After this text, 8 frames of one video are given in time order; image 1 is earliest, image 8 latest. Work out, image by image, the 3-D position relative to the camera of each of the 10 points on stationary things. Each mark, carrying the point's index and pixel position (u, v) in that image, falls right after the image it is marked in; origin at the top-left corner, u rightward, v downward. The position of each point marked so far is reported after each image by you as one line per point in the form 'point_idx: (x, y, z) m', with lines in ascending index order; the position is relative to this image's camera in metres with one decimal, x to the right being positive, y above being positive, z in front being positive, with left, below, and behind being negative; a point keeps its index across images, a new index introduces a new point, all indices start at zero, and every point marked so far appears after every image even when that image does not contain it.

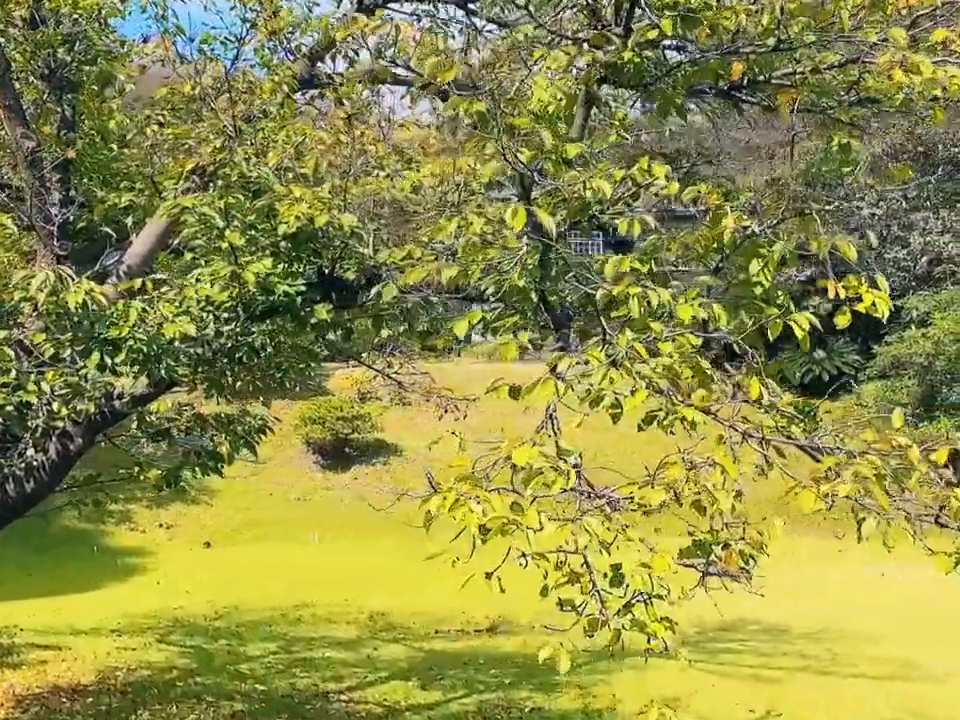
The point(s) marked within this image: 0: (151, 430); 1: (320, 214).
0: (-2.0, -0.4, +6.2) m
1: (-0.7, +0.7, +4.9) m
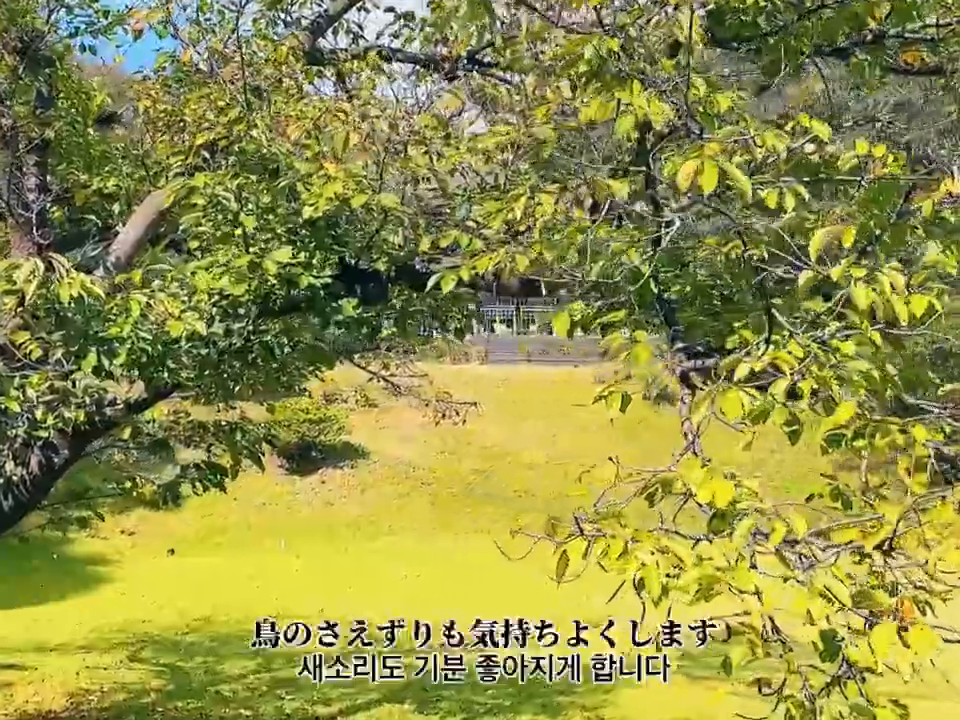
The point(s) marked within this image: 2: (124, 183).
0: (-1.8, -0.4, +5.5) m
1: (-0.5, +0.7, +4.3) m
2: (-2.1, +1.1, +6.1) m
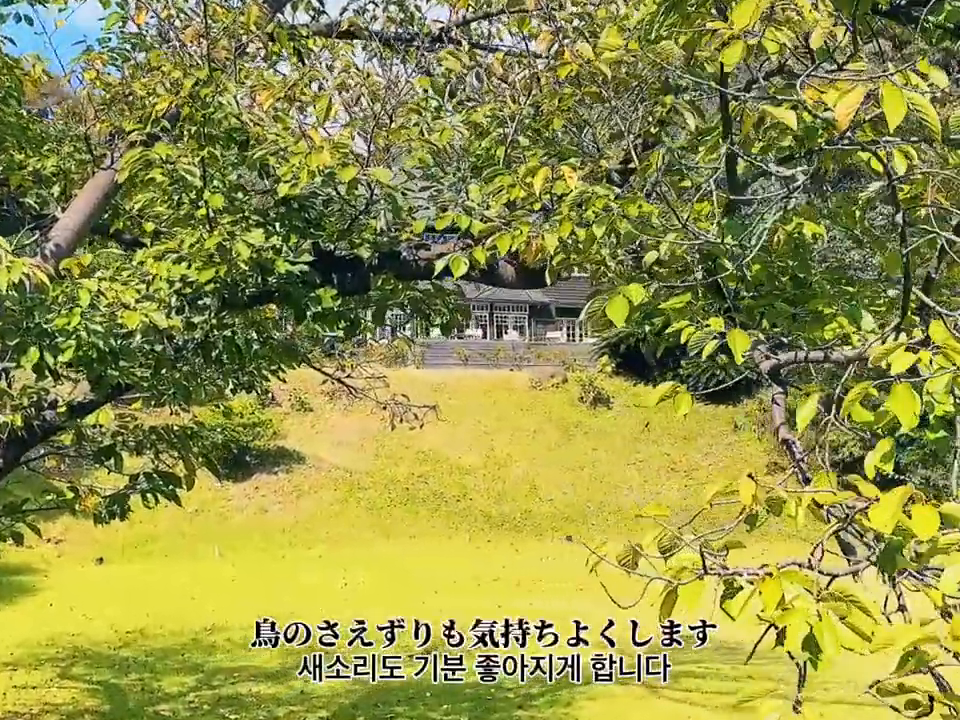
0: (-1.9, -0.4, +4.9) m
1: (-0.5, +0.7, +3.8) m
2: (-2.3, +1.1, +5.5) m
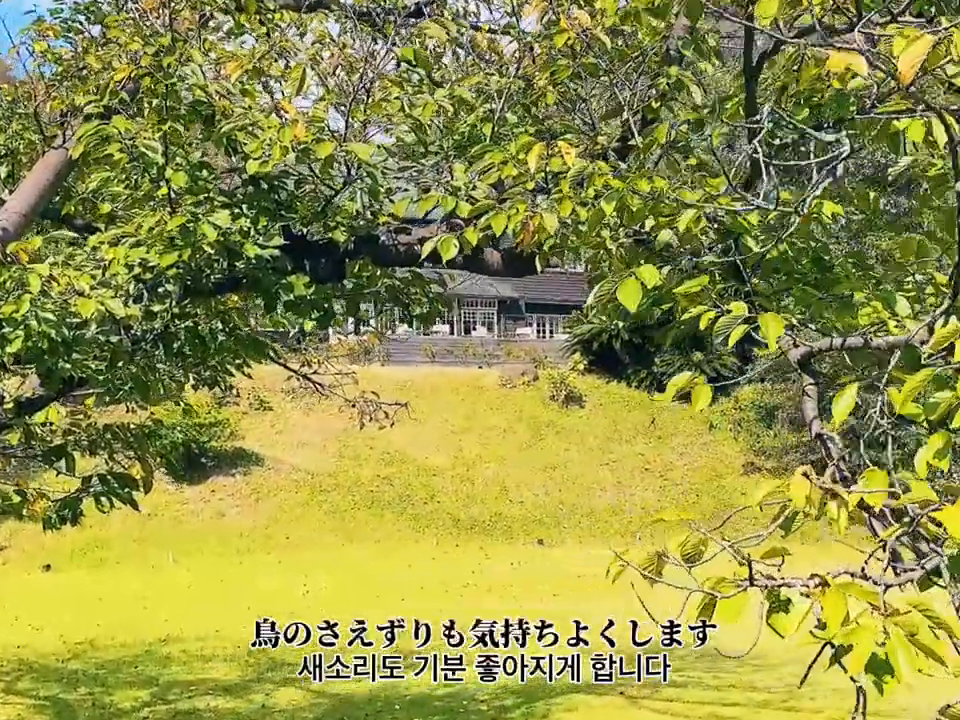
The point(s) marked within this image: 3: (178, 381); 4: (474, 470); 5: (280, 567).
0: (-2.0, -0.4, +4.6) m
1: (-0.5, +0.8, +3.5) m
2: (-2.4, +1.1, +5.1) m
3: (-1.5, -0.1, +5.0) m
4: (-0.2, -2.1, +19.0) m
5: (-2.9, -3.0, +14.8) m
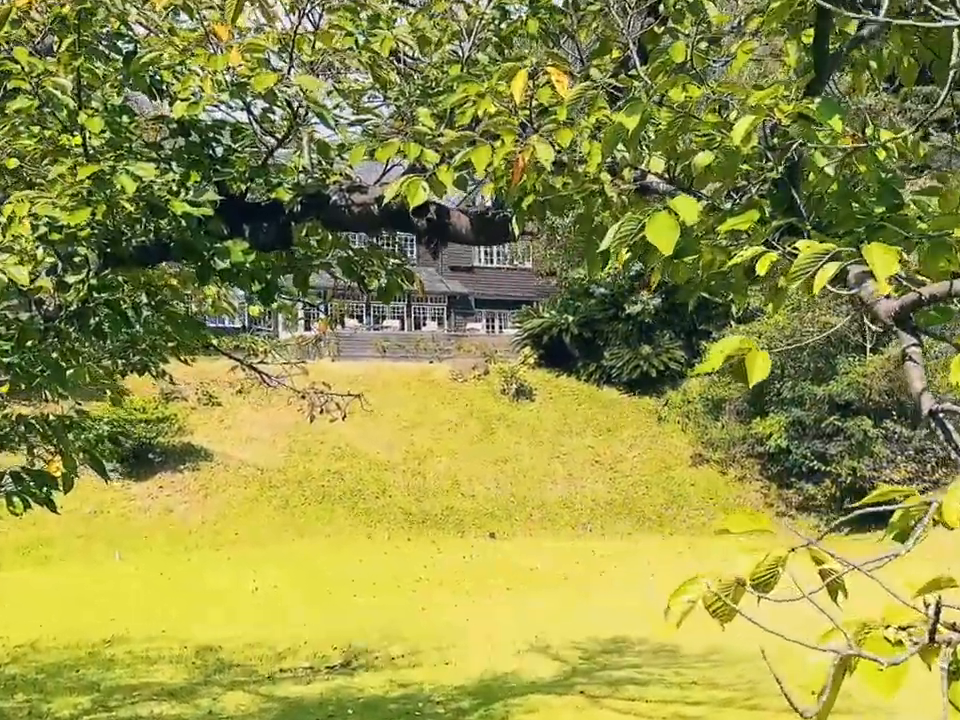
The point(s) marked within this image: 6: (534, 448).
0: (-2.1, -0.3, +4.0) m
1: (-0.6, +0.8, +3.0) m
2: (-2.5, +1.2, +4.5) m
3: (-1.6, 0.0, +4.4) m
4: (-1.0, -1.9, +18.5) m
5: (-3.5, -2.9, +14.2) m
6: (+1.1, -1.7, +19.5) m
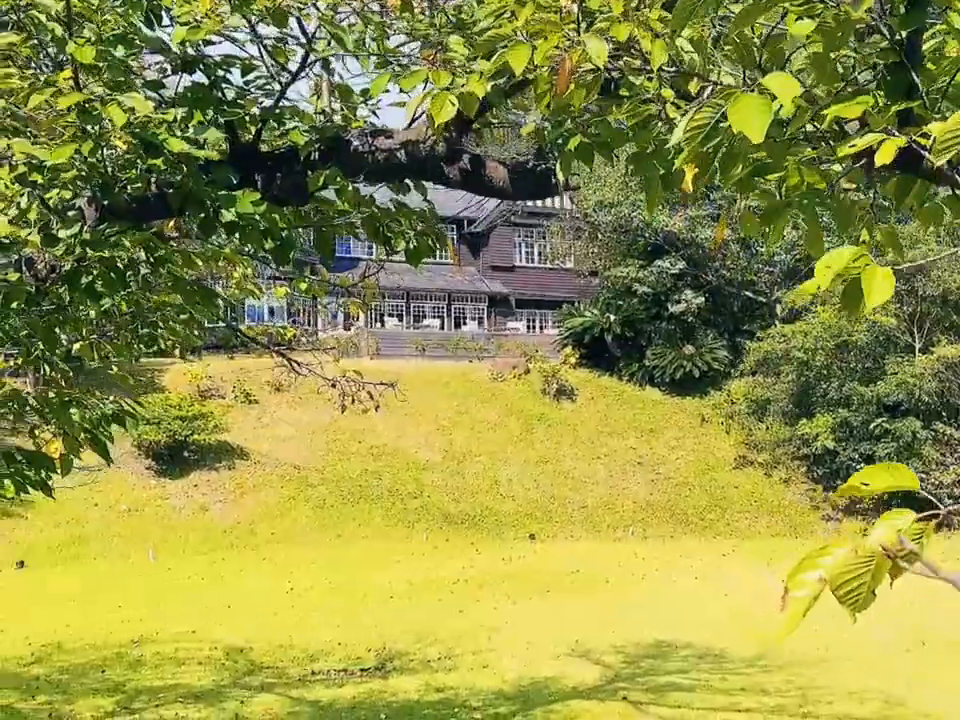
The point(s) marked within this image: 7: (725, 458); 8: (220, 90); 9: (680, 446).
0: (-2.0, -0.2, +3.7) m
1: (-0.5, +0.9, +2.6) m
2: (-2.4, +1.3, +4.2) m
3: (-1.5, +0.1, +4.1) m
4: (-0.3, -1.9, +18.1) m
5: (-3.0, -2.8, +13.9) m
6: (+1.8, -1.7, +19.1) m
7: (+4.6, -1.8, +18.9) m
8: (-0.8, +0.8, +3.0) m
9: (+3.8, -1.6, +19.4) m
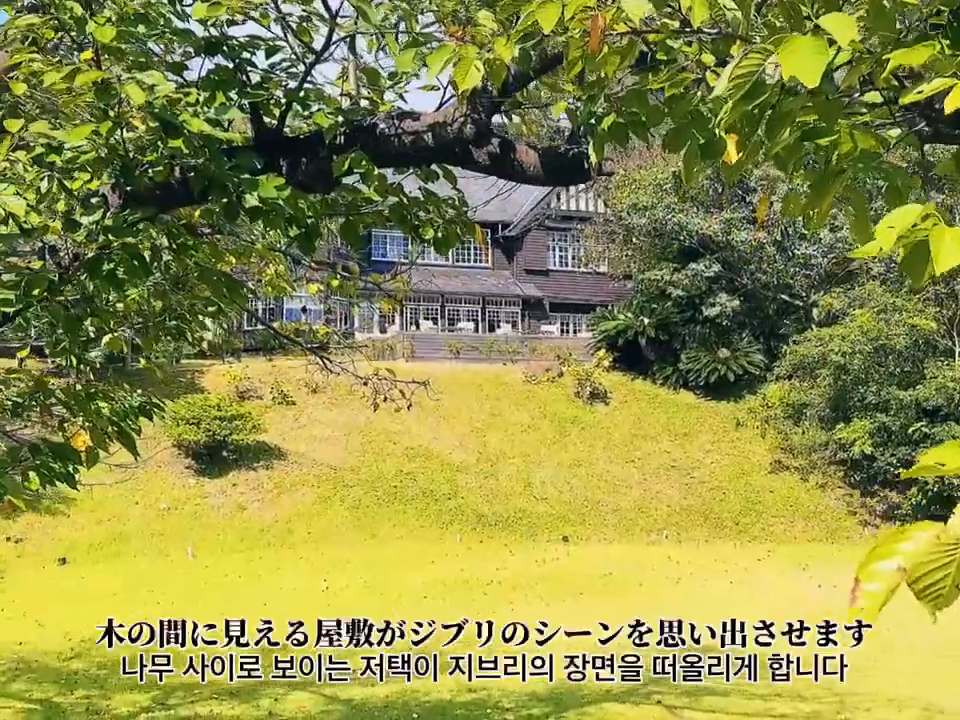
0: (-1.9, -0.2, +3.6) m
1: (-0.5, +1.0, +2.5) m
2: (-2.2, +1.3, +4.2) m
3: (-1.4, +0.1, +4.1) m
4: (+0.3, -1.9, +18.1) m
5: (-2.5, -2.8, +13.9) m
6: (+2.4, -1.7, +18.9) m
7: (+5.2, -1.8, +18.6) m
8: (-0.7, +0.9, +3.0) m
9: (+4.5, -1.6, +19.1) m
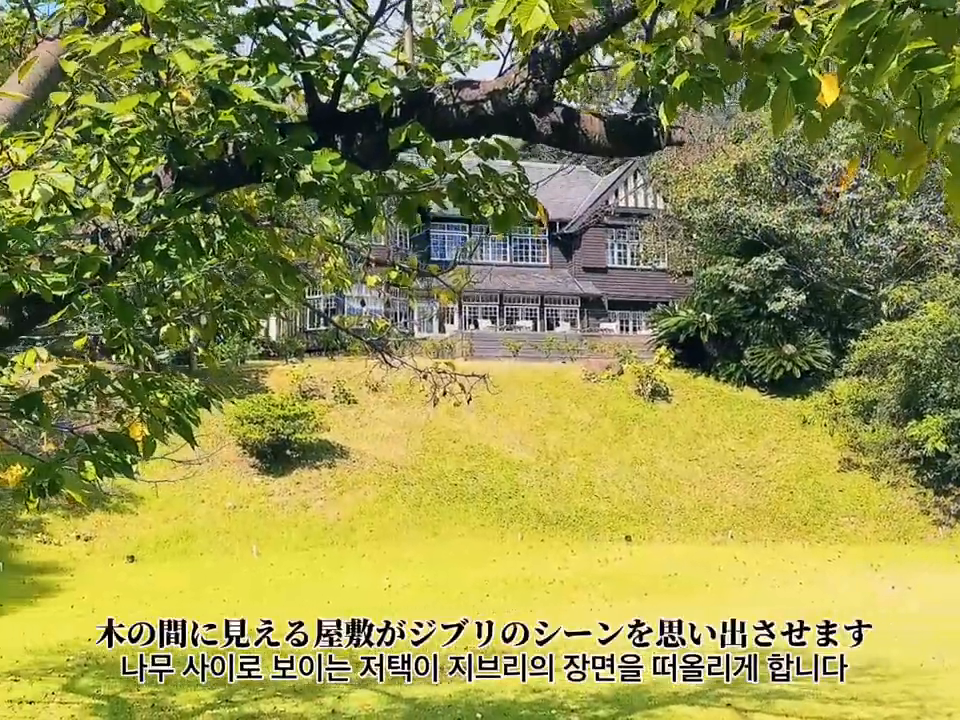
0: (-1.7, -0.1, +3.6) m
1: (-0.3, +1.0, +2.4) m
2: (-2.0, +1.4, +4.1) m
3: (-1.1, +0.2, +4.0) m
4: (+1.4, -1.8, +17.9) m
5: (-1.7, -2.8, +13.9) m
6: (+3.6, -1.6, +18.6) m
7: (+6.3, -1.7, +18.1) m
8: (-0.5, +0.9, +2.9) m
9: (+5.6, -1.5, +18.7) m
